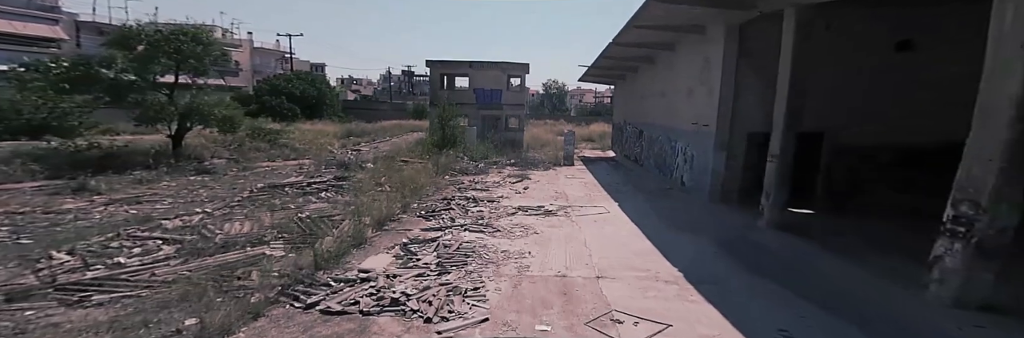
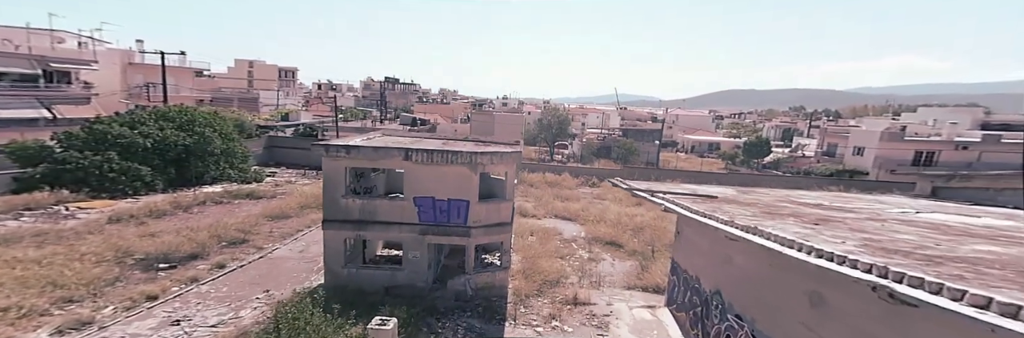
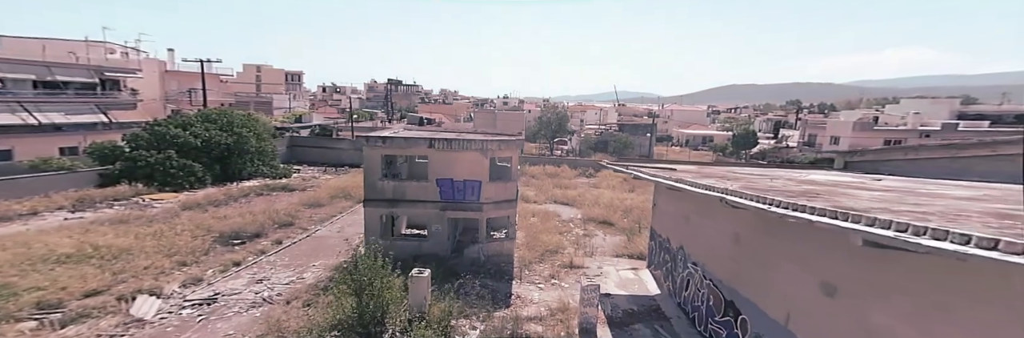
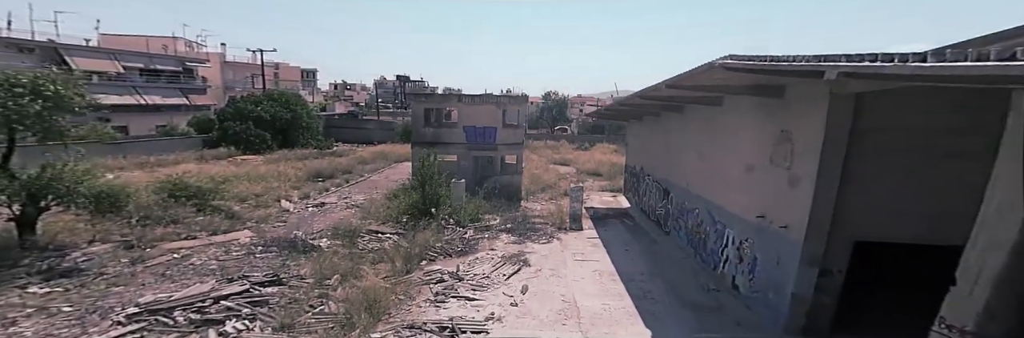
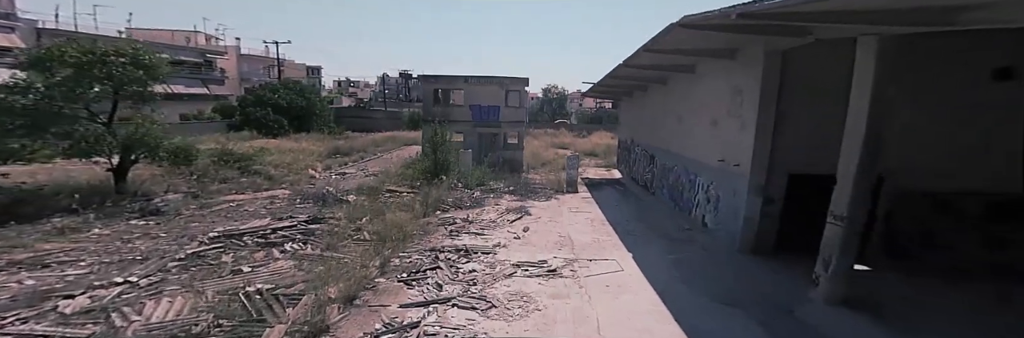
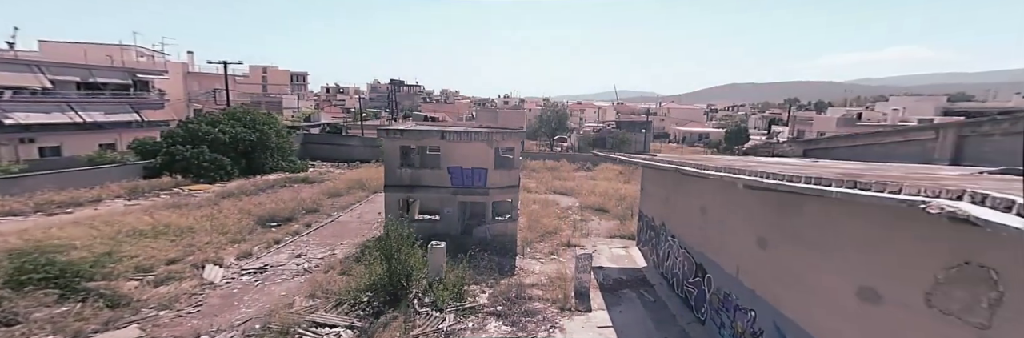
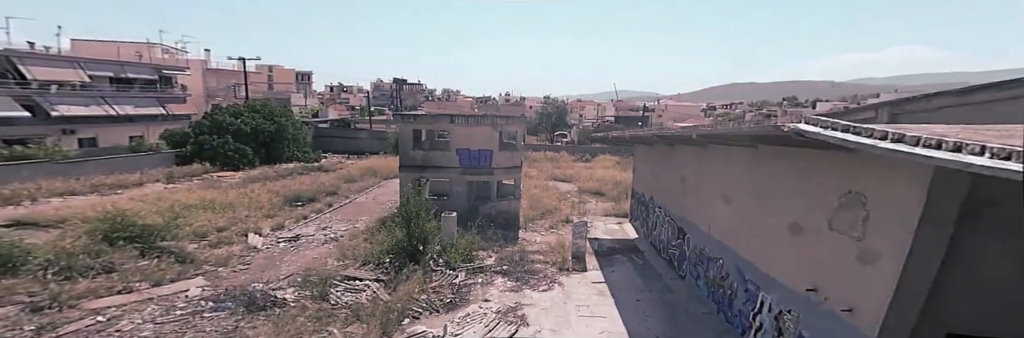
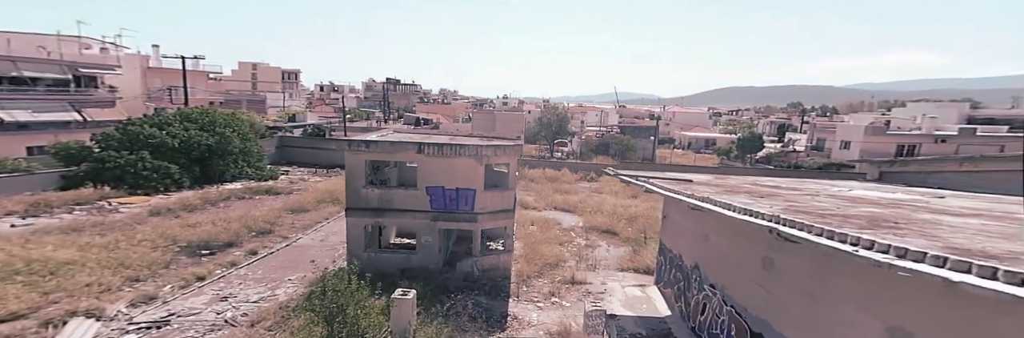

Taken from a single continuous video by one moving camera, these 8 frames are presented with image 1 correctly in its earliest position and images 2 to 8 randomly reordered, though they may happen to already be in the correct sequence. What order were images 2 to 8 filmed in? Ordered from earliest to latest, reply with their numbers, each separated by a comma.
5, 4, 7, 6, 3, 8, 2
